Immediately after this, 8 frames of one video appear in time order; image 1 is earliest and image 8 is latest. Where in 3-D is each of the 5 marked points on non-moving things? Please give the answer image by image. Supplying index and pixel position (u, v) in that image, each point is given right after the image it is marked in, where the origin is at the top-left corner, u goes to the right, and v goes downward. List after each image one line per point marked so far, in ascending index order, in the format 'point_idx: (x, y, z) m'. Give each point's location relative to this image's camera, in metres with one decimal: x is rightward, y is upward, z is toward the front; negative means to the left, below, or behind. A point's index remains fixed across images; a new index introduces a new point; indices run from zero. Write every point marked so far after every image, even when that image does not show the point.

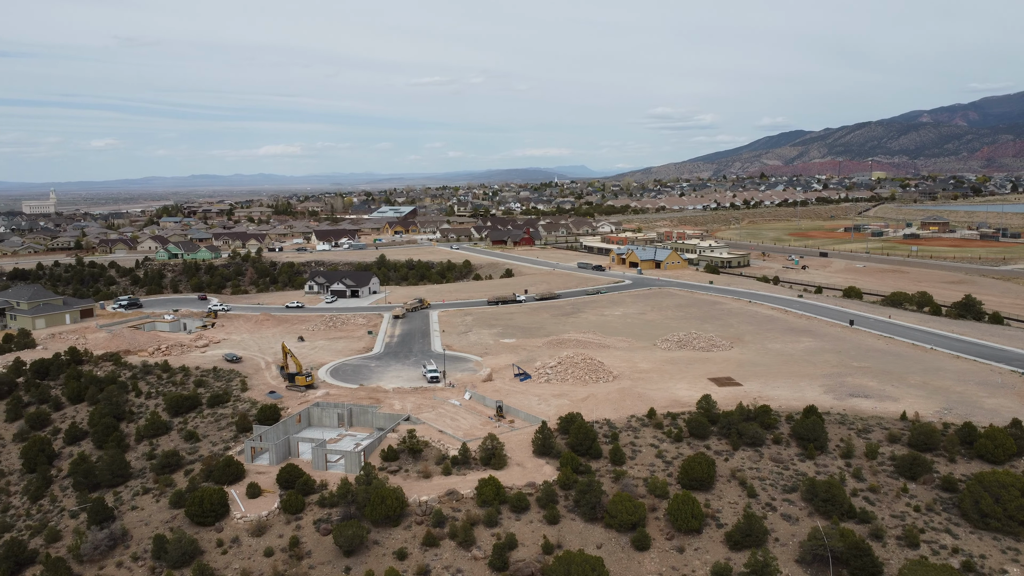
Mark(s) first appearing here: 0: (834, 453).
0: (+8.0, -4.1, +19.7) m
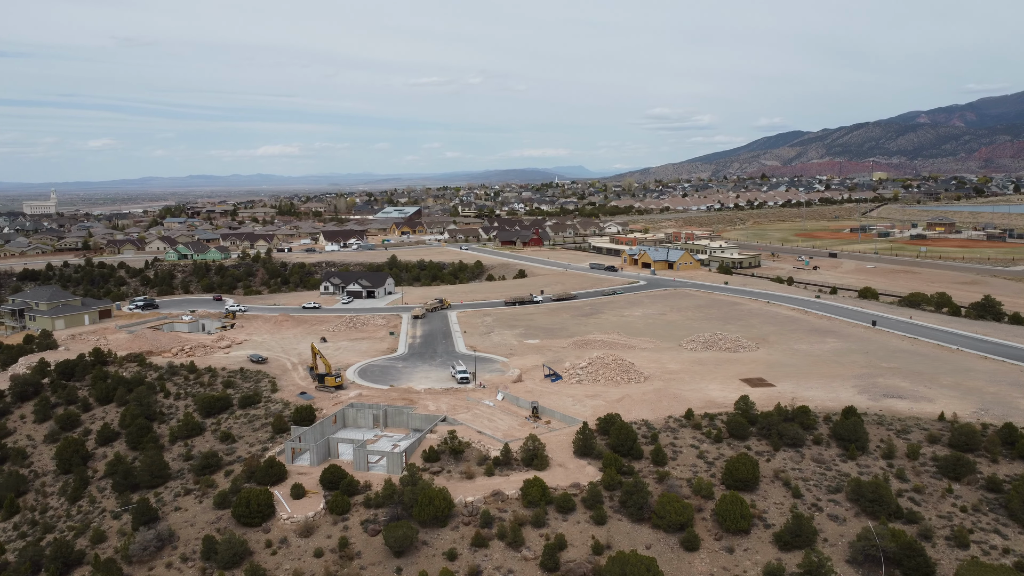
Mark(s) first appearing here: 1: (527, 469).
0: (+9.0, -4.1, +19.8) m
1: (+0.4, -4.4, +19.4) m
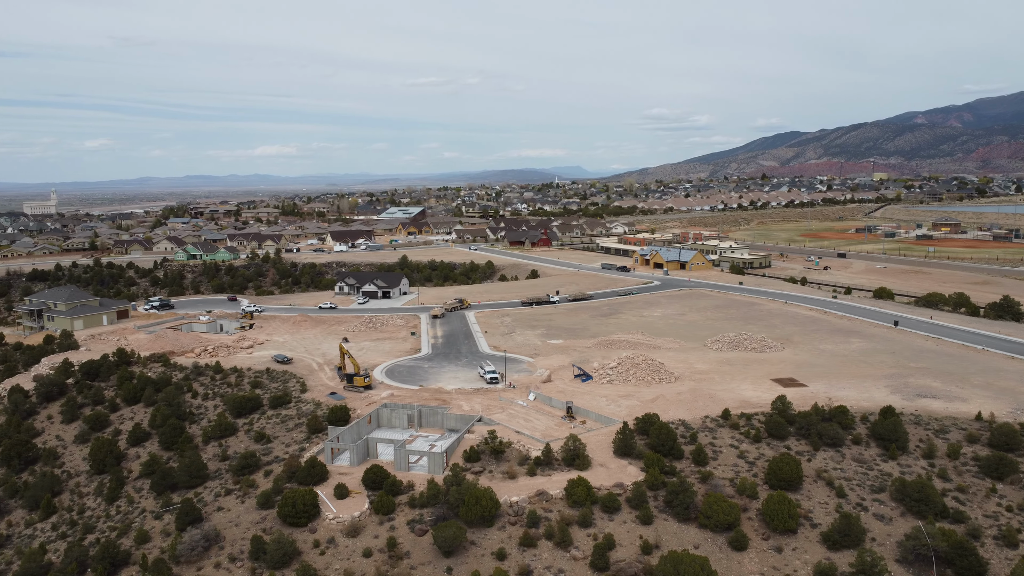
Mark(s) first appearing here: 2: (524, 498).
0: (+10.0, -4.1, +19.8) m
1: (+1.4, -4.4, +19.5) m
2: (+0.3, -4.8, +18.3) m
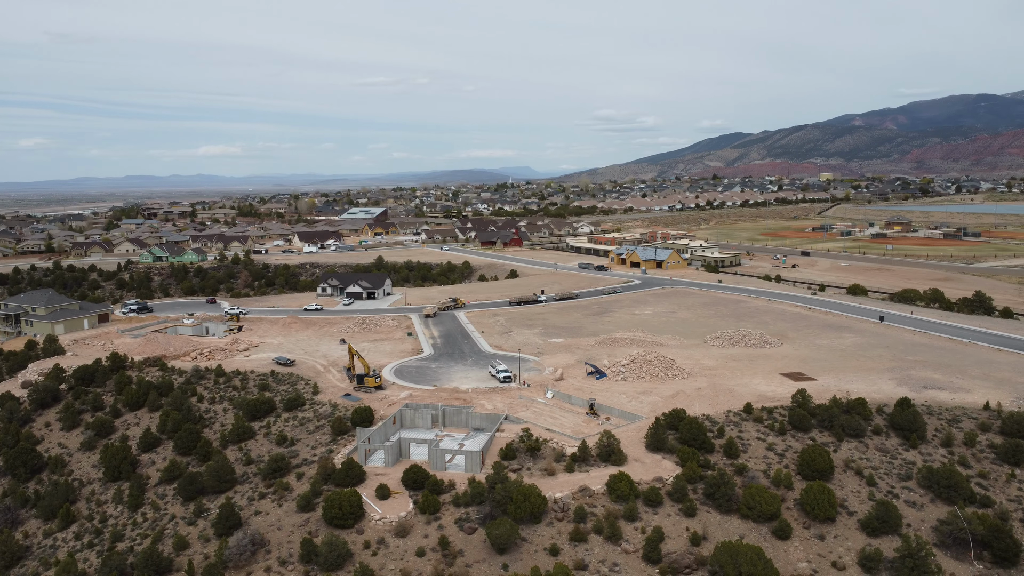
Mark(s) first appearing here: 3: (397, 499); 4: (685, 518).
0: (+10.9, -4.0, +20.6) m
1: (+2.3, -4.4, +19.8) m
2: (+1.3, -4.8, +18.5) m
3: (-2.7, -4.9, +18.7) m
4: (+3.9, -5.1, +17.8) m
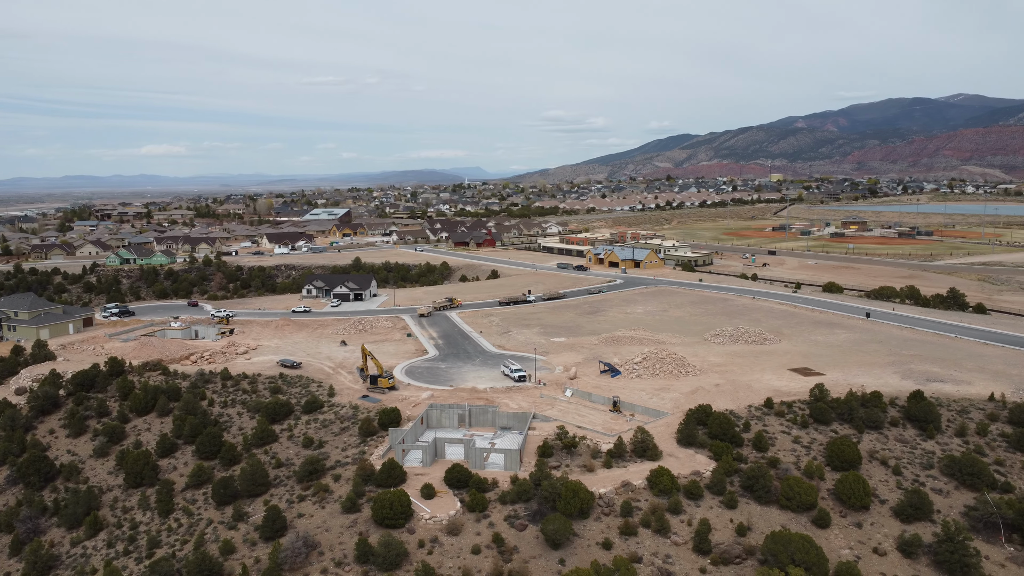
0: (+11.8, -3.9, +21.6) m
1: (+3.3, -4.4, +20.2) m
2: (+2.3, -4.8, +18.9) m
3: (-1.6, -5.0, +18.8) m
4: (+4.9, -5.1, +18.4) m
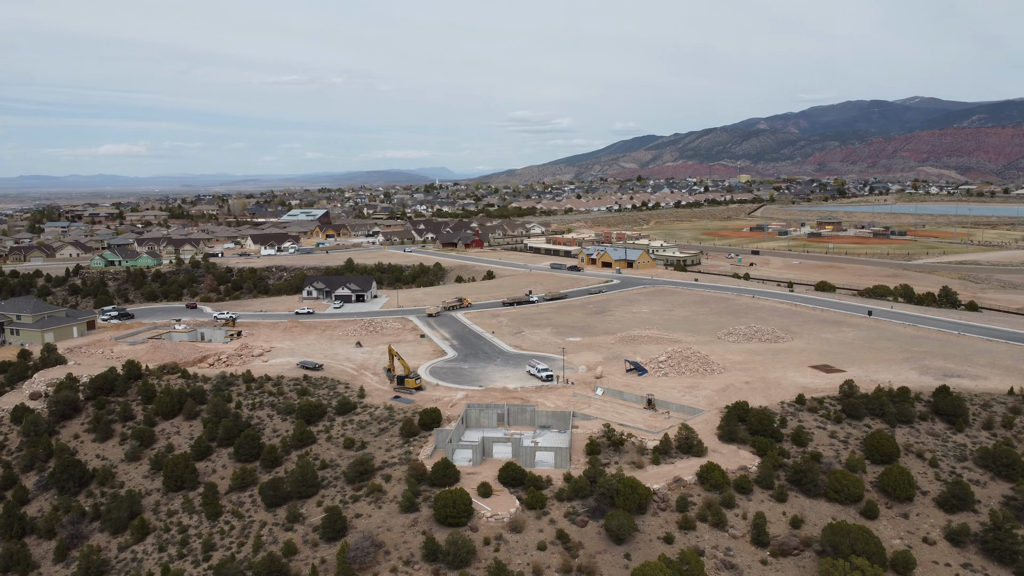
0: (+13.0, -3.9, +22.4) m
1: (+4.6, -4.4, +20.6) m
2: (+3.7, -4.8, +19.3) m
3: (-0.3, -5.0, +19.1) m
4: (+6.3, -5.1, +18.9) m
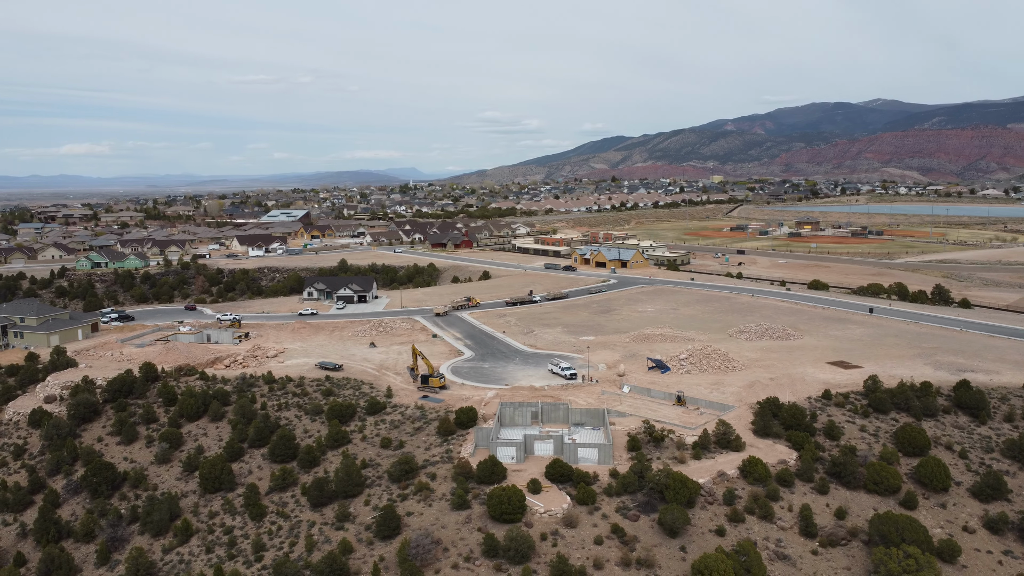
0: (+14.1, -3.8, +23.1) m
1: (+5.7, -4.3, +21.1) m
2: (+4.9, -4.7, +19.7) m
3: (+0.9, -5.0, +19.3) m
4: (+7.5, -5.0, +19.4) m
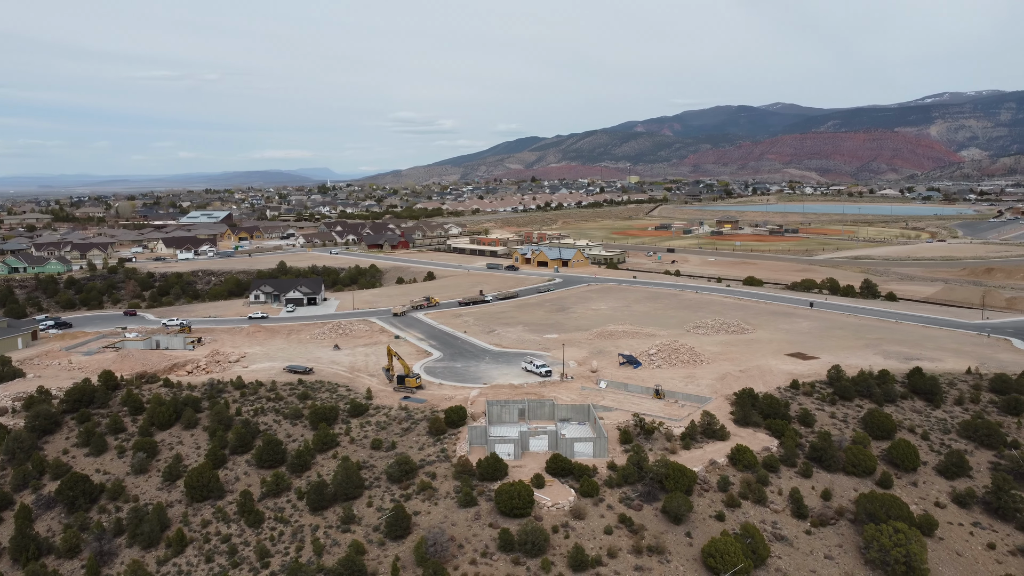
0: (+13.7, -3.6, +25.0) m
1: (+5.6, -4.2, +22.0) m
2: (+4.9, -4.6, +20.6) m
3: (+1.0, -4.9, +19.8) m
4: (+7.6, -4.9, +20.6) m
